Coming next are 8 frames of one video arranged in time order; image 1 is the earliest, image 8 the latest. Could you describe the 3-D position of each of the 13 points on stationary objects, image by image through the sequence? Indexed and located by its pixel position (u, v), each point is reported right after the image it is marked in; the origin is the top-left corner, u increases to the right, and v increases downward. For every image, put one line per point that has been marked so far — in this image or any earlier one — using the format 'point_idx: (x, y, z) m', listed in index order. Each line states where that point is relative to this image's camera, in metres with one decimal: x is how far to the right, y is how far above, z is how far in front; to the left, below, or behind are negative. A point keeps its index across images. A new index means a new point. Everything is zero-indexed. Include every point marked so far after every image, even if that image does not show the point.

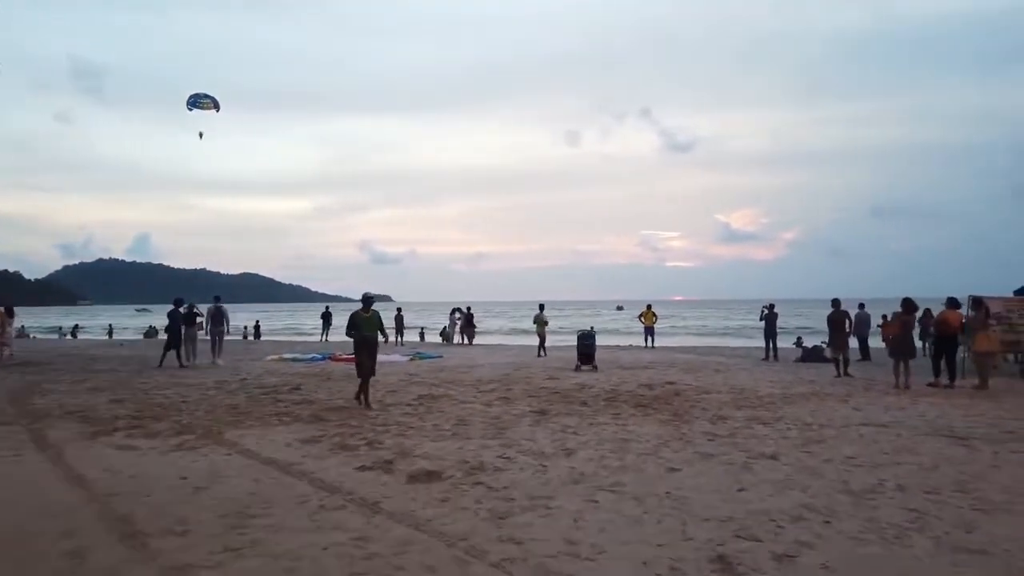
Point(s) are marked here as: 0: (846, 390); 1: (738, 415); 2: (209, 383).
0: (+5.4, -1.7, +12.4) m
1: (+2.9, -1.6, +9.8) m
2: (-5.5, -1.8, +13.8) m
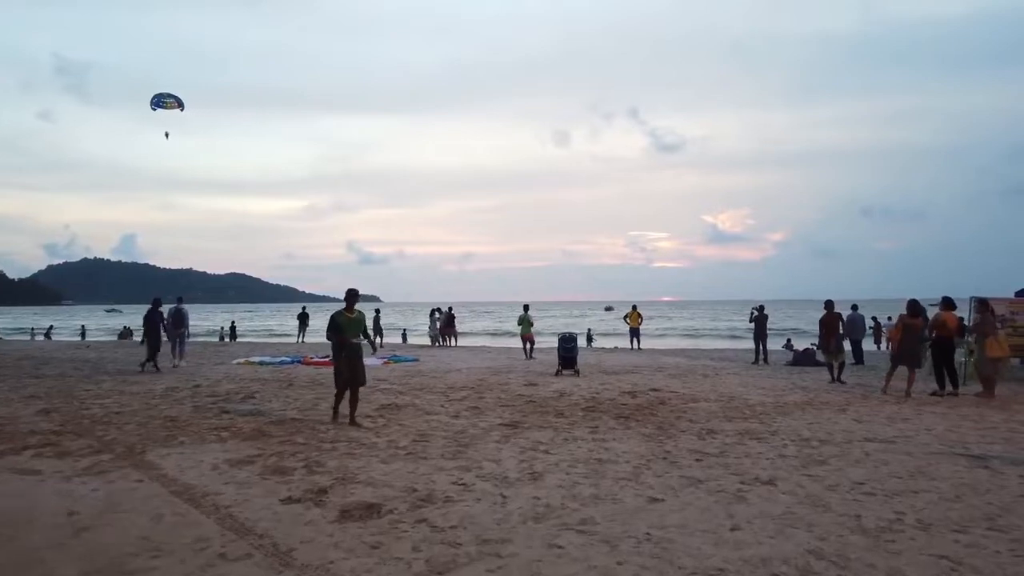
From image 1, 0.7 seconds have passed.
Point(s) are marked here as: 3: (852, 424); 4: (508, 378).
0: (+5.0, -1.7, +11.5) m
1: (+2.5, -1.6, +8.9) m
2: (-6.0, -1.8, +12.7) m
3: (+4.1, -1.6, +9.0) m
4: (-0.1, -1.9, +15.7) m
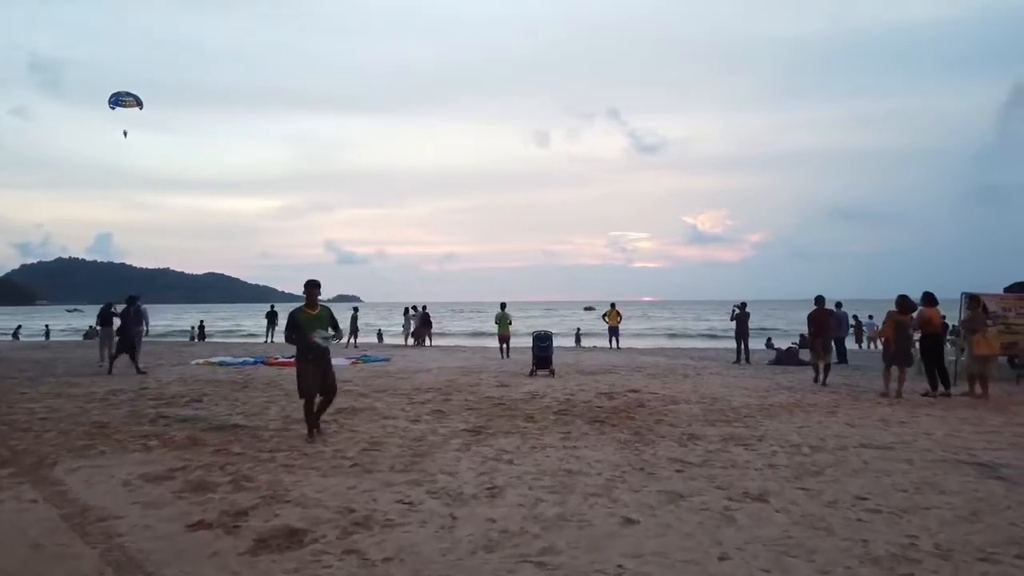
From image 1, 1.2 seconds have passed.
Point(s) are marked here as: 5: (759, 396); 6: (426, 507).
0: (+4.6, -1.6, +10.8) m
1: (+2.2, -1.6, +8.2) m
2: (-6.5, -1.7, +11.8) m
3: (+3.7, -1.5, +8.3) m
4: (-0.6, -1.8, +14.9) m
5: (+3.8, -1.7, +11.8) m
6: (-0.6, -1.5, +5.0) m
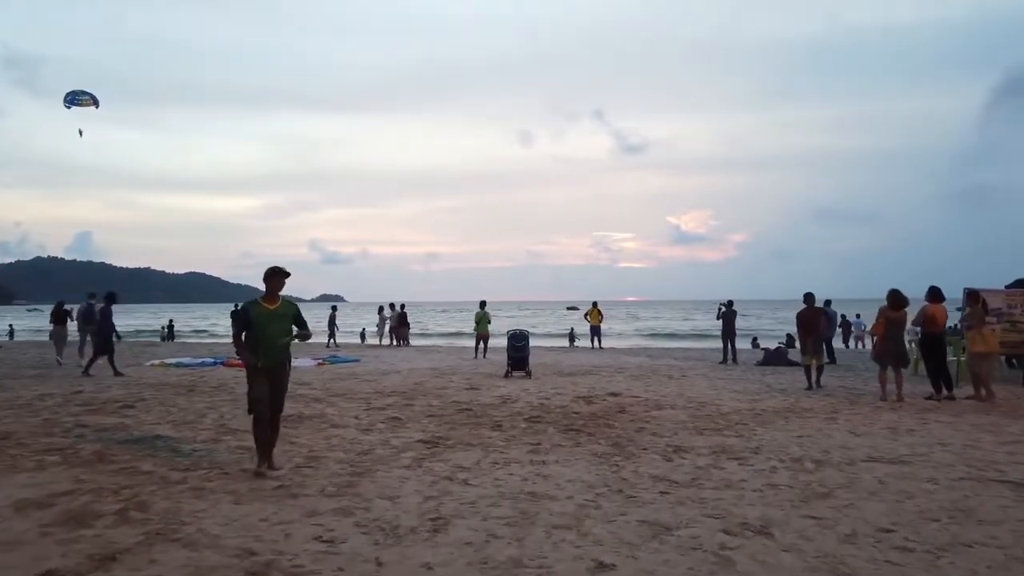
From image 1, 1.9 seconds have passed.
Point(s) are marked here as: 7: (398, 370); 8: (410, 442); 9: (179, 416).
0: (+4.2, -1.5, +9.9) m
1: (+1.8, -1.5, +7.2) m
2: (-6.9, -1.6, +10.7) m
3: (+3.3, -1.5, +7.4) m
4: (-1.1, -1.7, +13.9) m
5: (+3.4, -1.6, +10.9) m
6: (-0.9, -1.4, +4.0) m
7: (-2.6, -1.8, +17.0) m
8: (-1.0, -1.5, +7.3) m
9: (-3.9, -1.5, +8.8) m
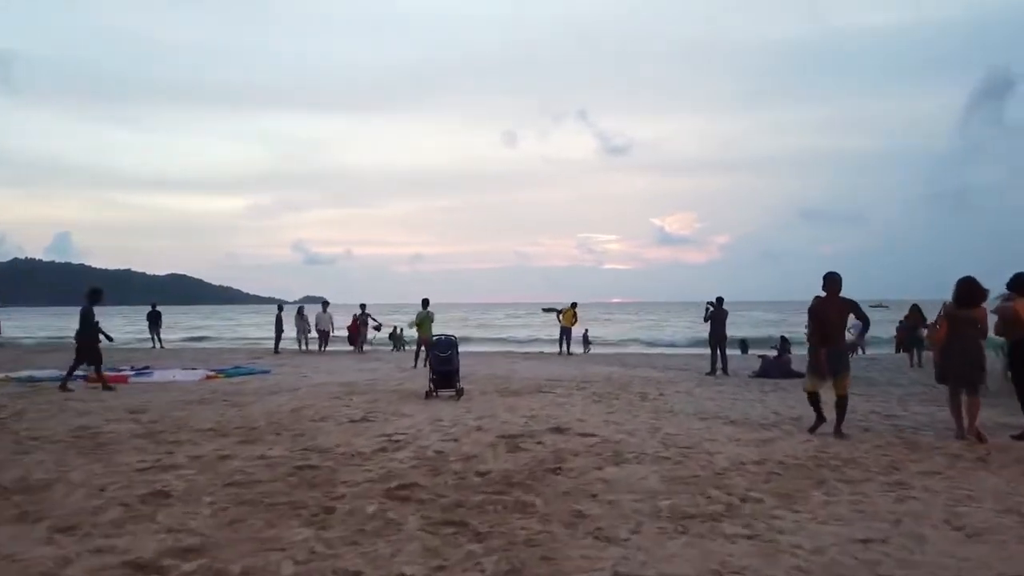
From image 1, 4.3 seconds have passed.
0: (+3.1, -1.4, +6.5) m
1: (+0.8, -1.4, +3.7) m
2: (-7.9, -1.5, +7.0) m
3: (+2.3, -1.3, +3.9) m
4: (-2.2, -1.6, +10.3) m
5: (+2.3, -1.5, +7.4) m
6: (-1.8, -1.2, +0.4) m
7: (-3.7, -1.7, +13.4) m
8: (-1.9, -1.3, +3.7) m
9: (-4.9, -1.4, +5.2) m
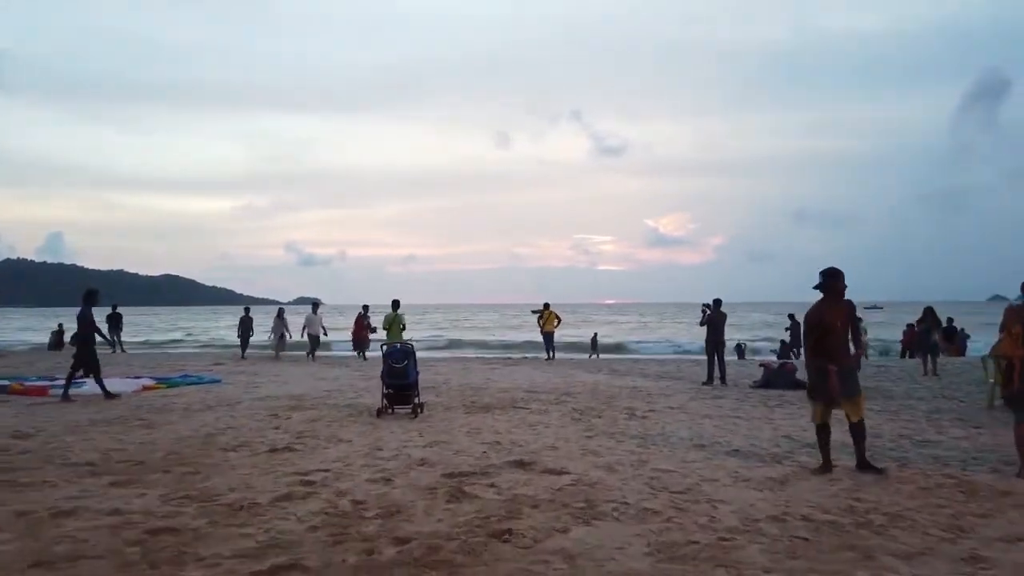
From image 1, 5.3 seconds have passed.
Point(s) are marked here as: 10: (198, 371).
0: (+2.7, -1.4, +4.9) m
1: (+0.5, -1.3, +2.1) m
2: (-8.3, -1.4, +5.4) m
3: (+2.0, -1.3, +2.4) m
4: (-2.7, -1.6, +8.8) m
5: (+2.0, -1.5, +5.8) m
6: (-2.1, -1.2, -1.1) m
7: (-4.2, -1.7, +11.8) m
8: (-2.3, -1.3, +2.1) m
9: (-5.2, -1.4, +3.6) m
10: (-7.2, -1.9, +17.6) m
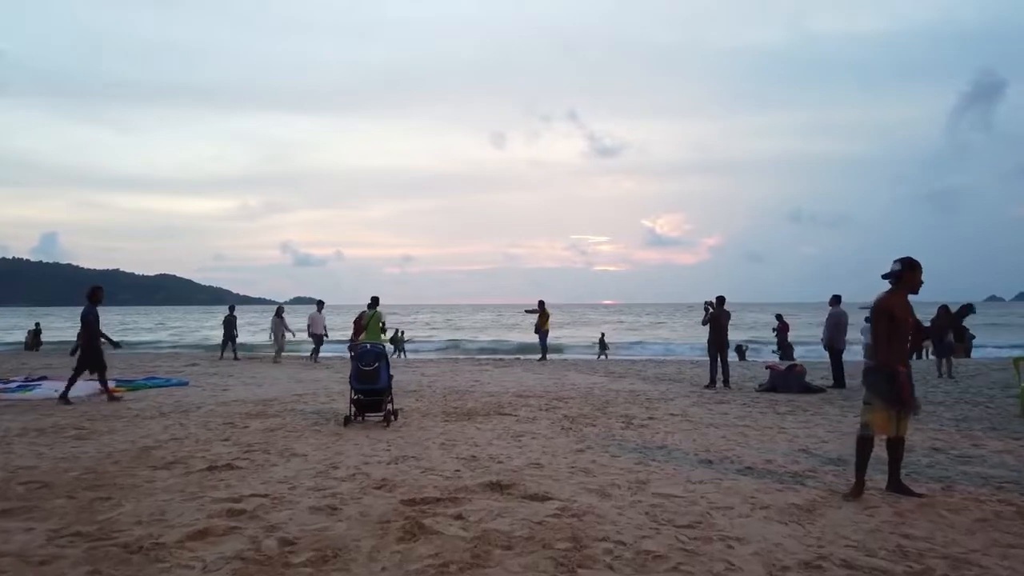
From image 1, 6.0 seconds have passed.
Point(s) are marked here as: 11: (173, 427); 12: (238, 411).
0: (+2.6, -1.3, +4.0) m
1: (+0.3, -1.3, +1.2) m
2: (-8.5, -1.4, +4.4) m
3: (+1.8, -1.3, +1.4) m
4: (-2.8, -1.5, +7.8) m
5: (+1.8, -1.4, +4.9) m
6: (-2.3, -1.2, -2.1) m
7: (-4.4, -1.7, +10.8) m
8: (-2.5, -1.3, +1.2) m
9: (-5.4, -1.3, +2.6) m
10: (-7.5, -1.8, +16.6) m
11: (-3.8, -1.5, +8.4) m
12: (-3.6, -1.6, +9.9) m
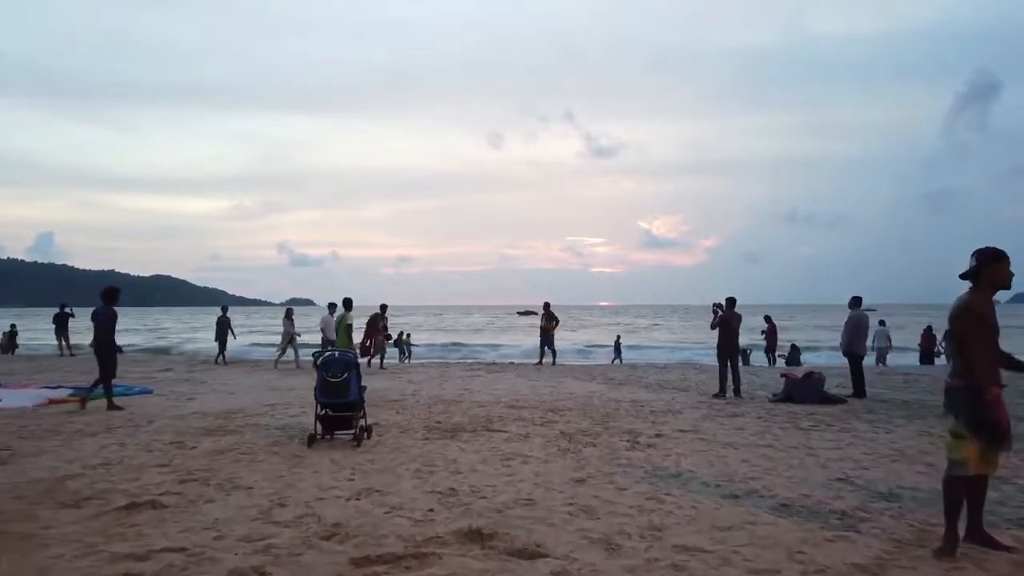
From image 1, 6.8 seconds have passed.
0: (+2.5, -1.3, +2.9) m
1: (+0.2, -1.3, +0.1) m
2: (-8.6, -1.4, +3.2) m
3: (+1.7, -1.3, +0.4) m
4: (-3.0, -1.5, +6.7) m
5: (+1.7, -1.4, +3.8) m
6: (-2.3, -1.1, -3.2) m
7: (-4.5, -1.7, +9.8) m
8: (-2.5, -1.2, +0.1) m
9: (-5.5, -1.3, +1.5) m
10: (-7.6, -1.8, +15.5) m
11: (-3.9, -1.5, +7.3) m
12: (-3.7, -1.6, +8.8) m
